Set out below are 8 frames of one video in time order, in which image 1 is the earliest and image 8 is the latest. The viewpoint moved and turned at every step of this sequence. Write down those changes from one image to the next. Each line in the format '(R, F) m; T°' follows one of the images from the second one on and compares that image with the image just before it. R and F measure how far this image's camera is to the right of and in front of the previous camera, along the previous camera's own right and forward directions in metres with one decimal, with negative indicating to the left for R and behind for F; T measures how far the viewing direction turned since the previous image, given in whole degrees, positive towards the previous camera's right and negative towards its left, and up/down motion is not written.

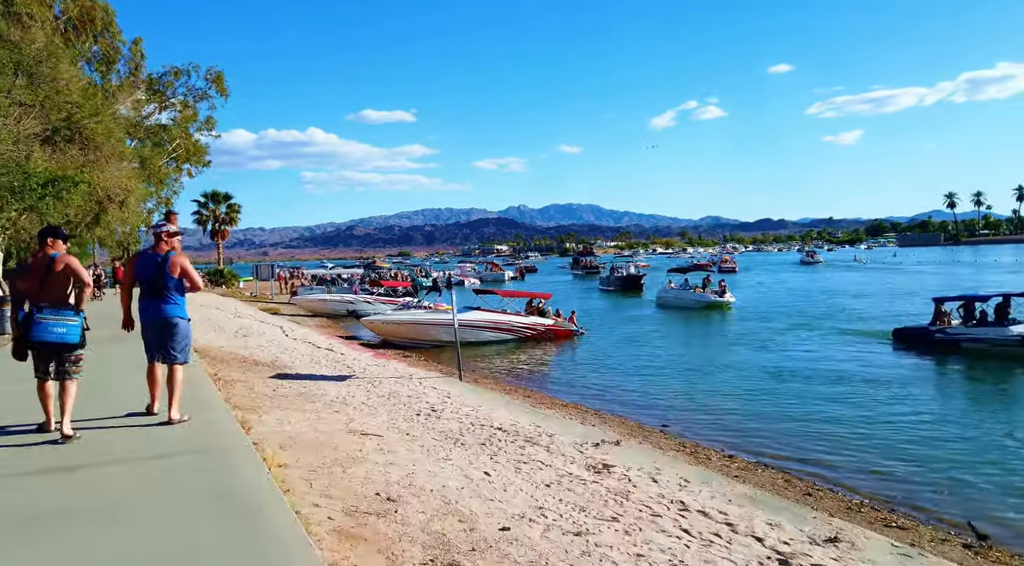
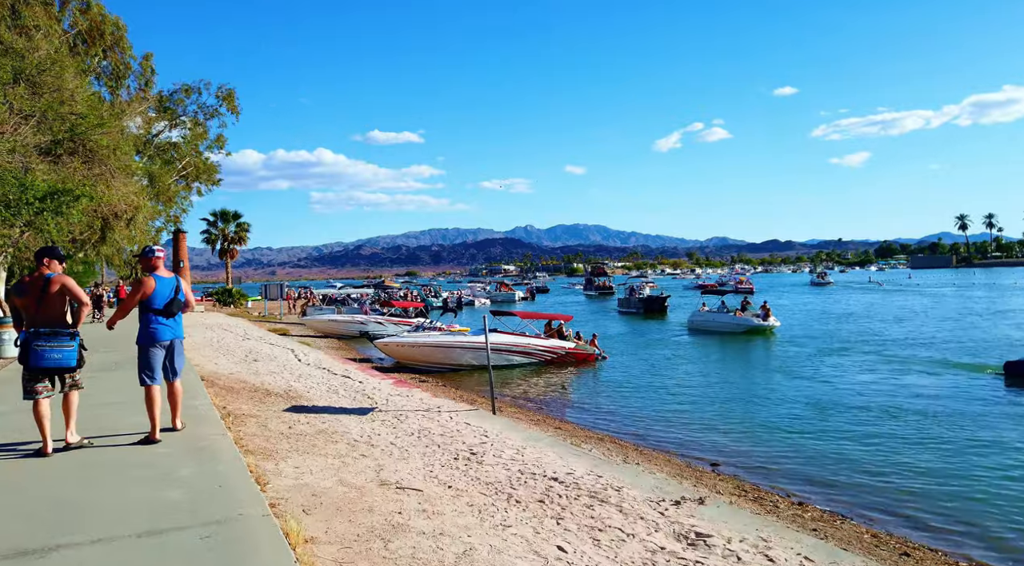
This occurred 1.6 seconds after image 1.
(-0.5, +1.2) m; -1°
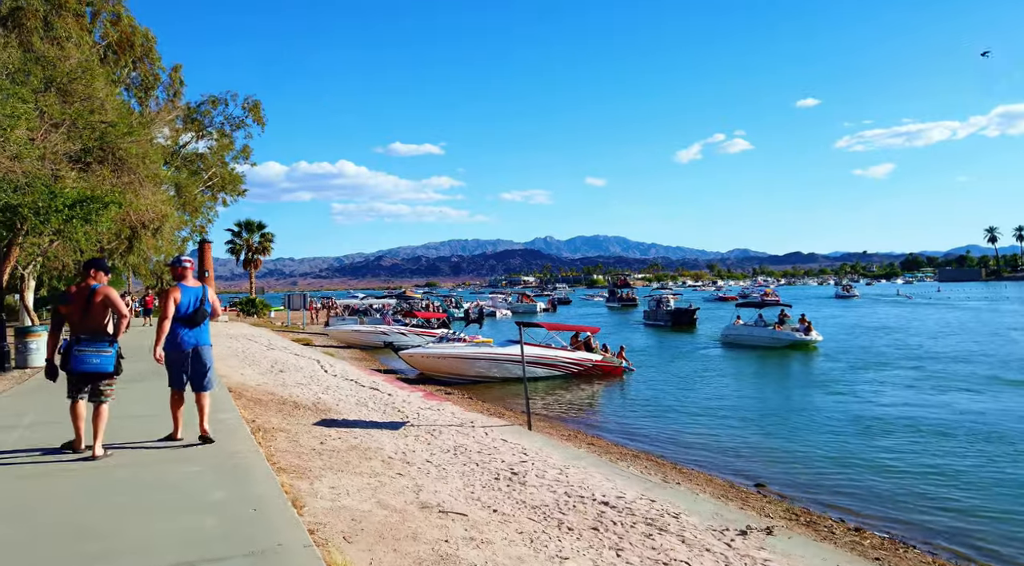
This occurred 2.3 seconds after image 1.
(-0.3, +0.4) m; -2°
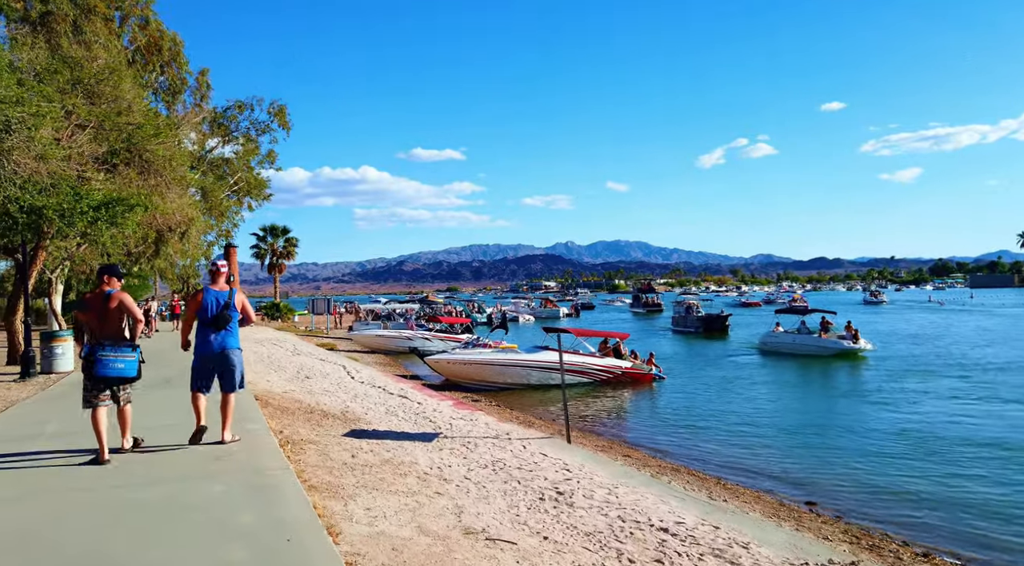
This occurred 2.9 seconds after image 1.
(-0.3, +0.5) m; -2°
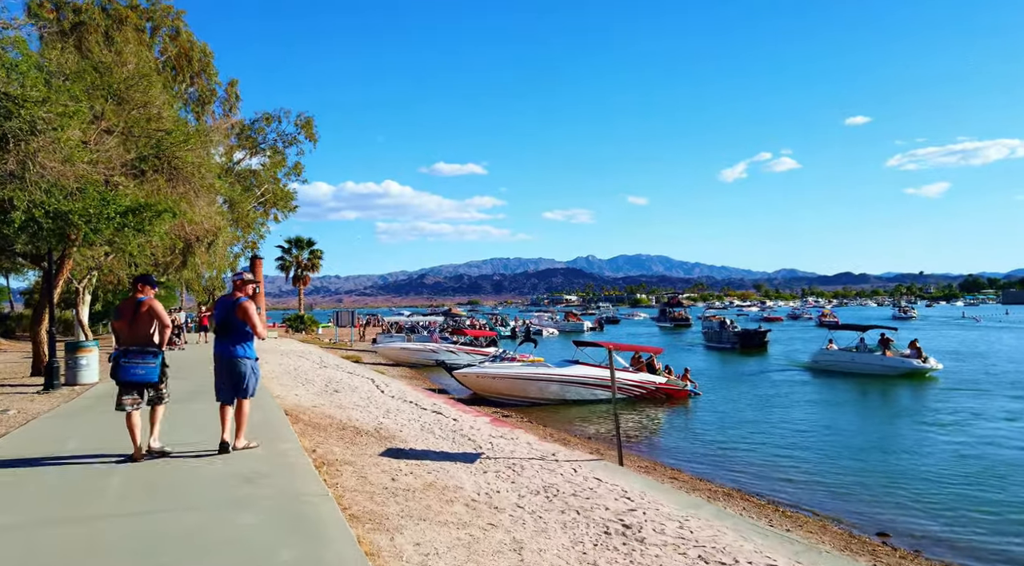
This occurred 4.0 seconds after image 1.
(-0.4, +0.7) m; -2°
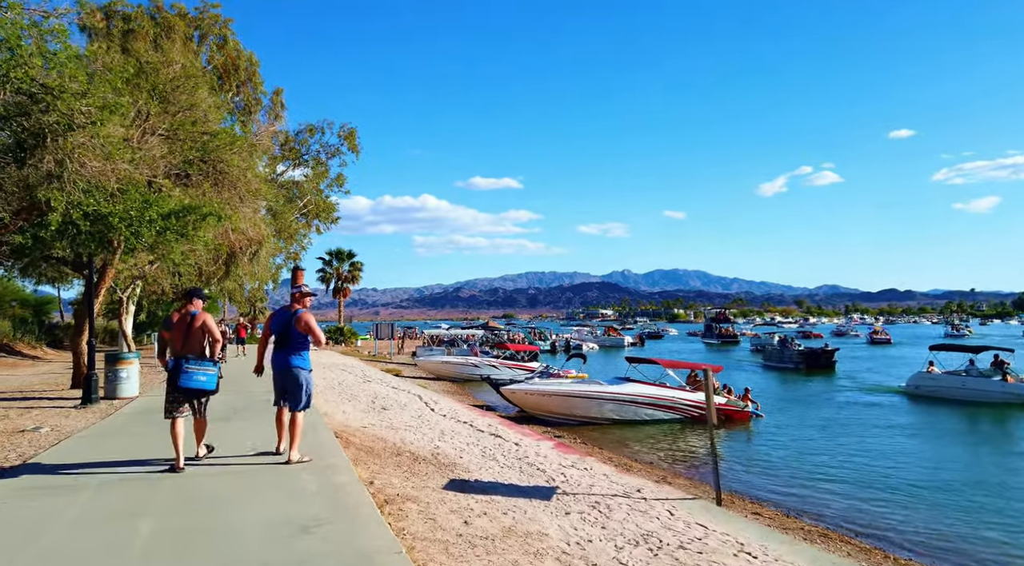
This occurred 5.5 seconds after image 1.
(-0.6, +1.2) m; -3°
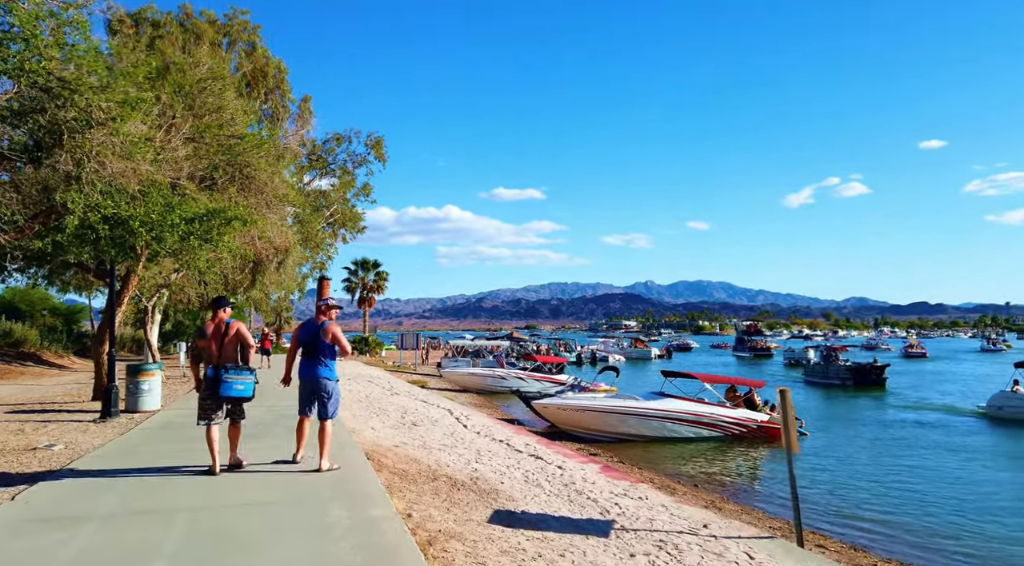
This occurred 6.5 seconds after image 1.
(-0.3, +0.9) m; -2°
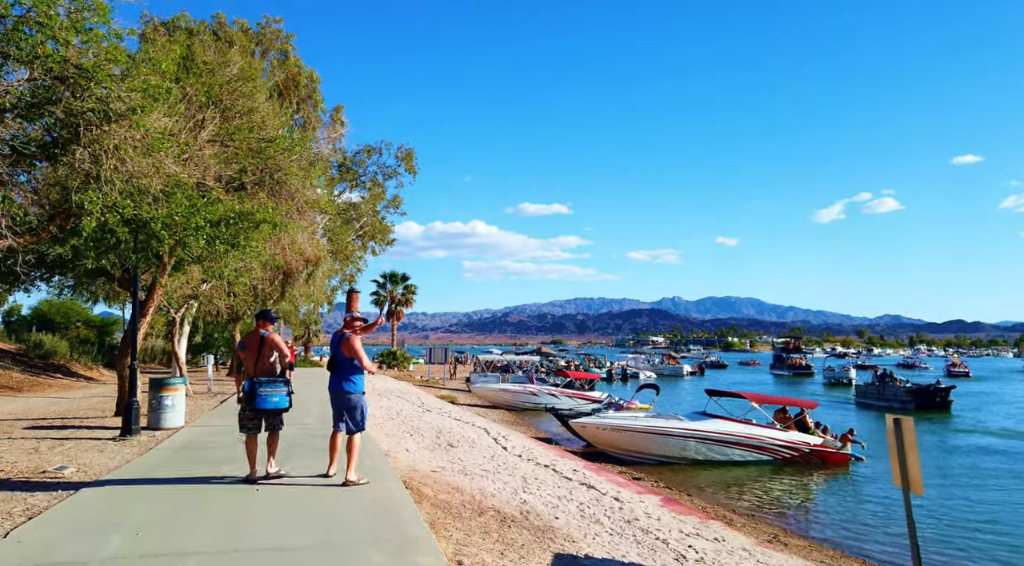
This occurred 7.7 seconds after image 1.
(-0.4, +1.0) m; -2°
